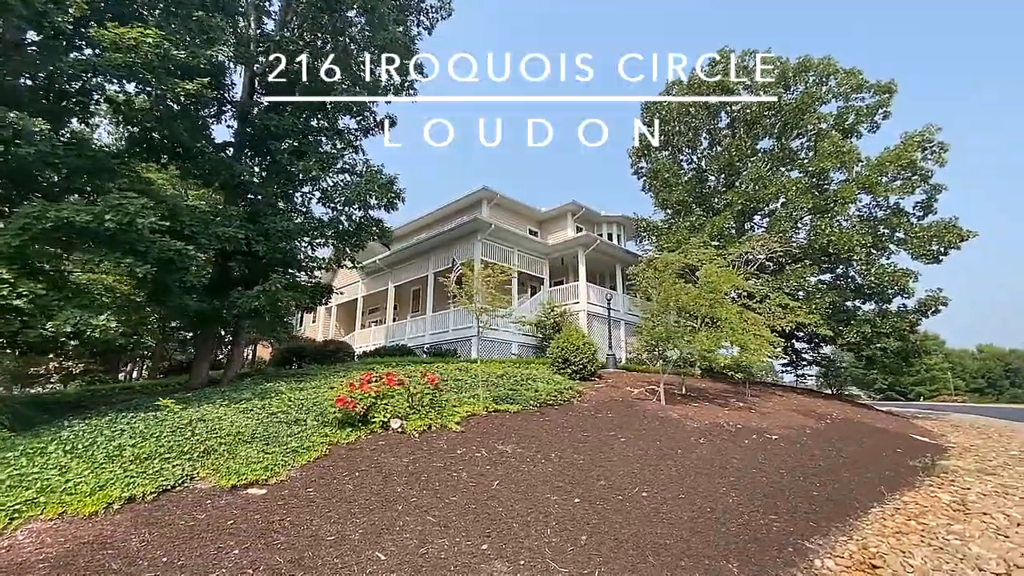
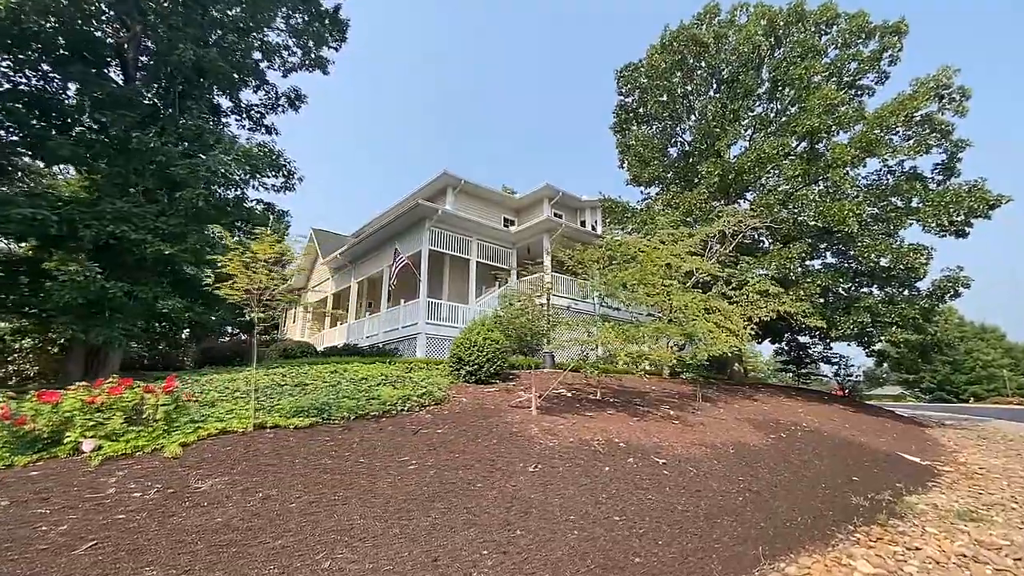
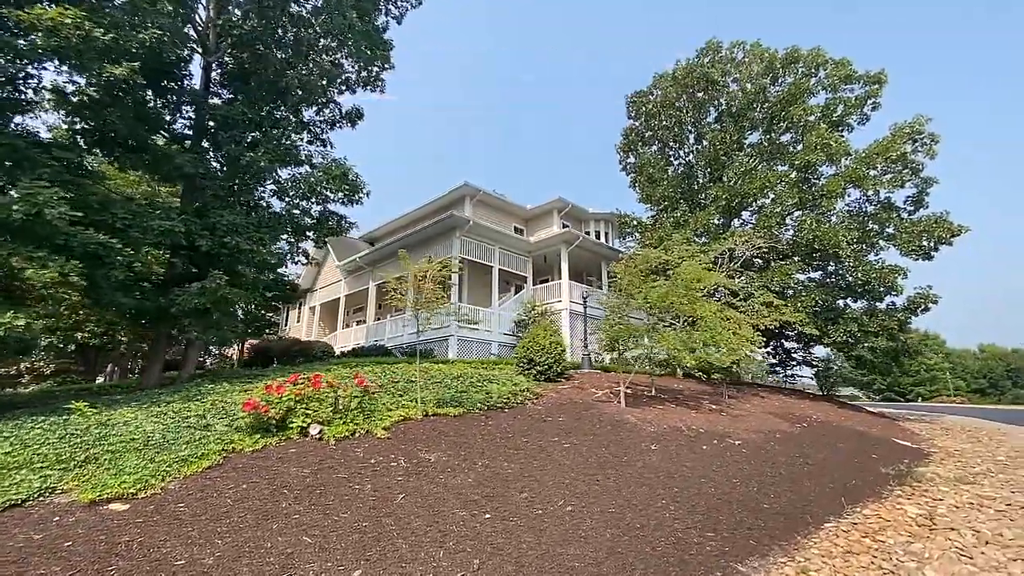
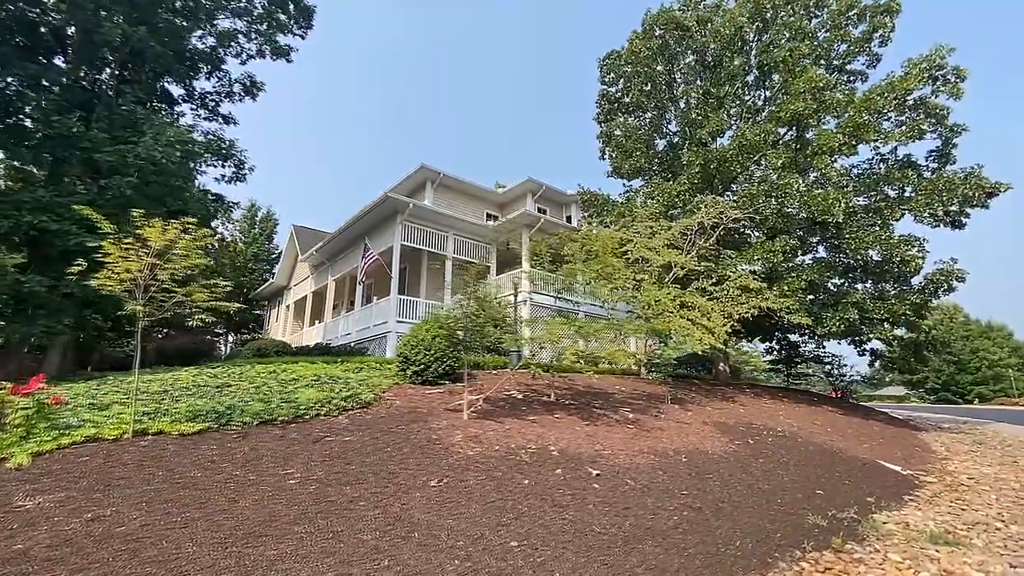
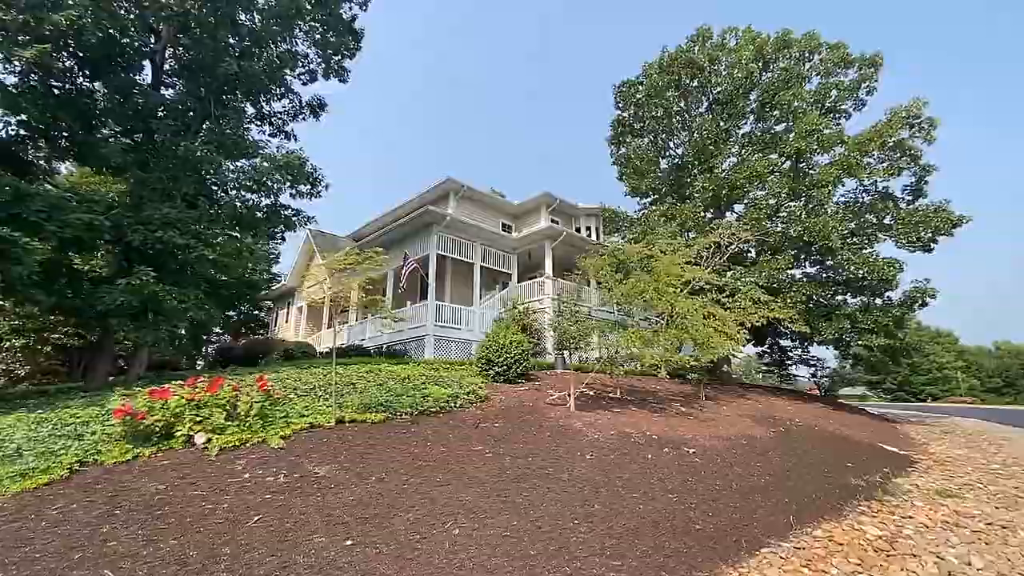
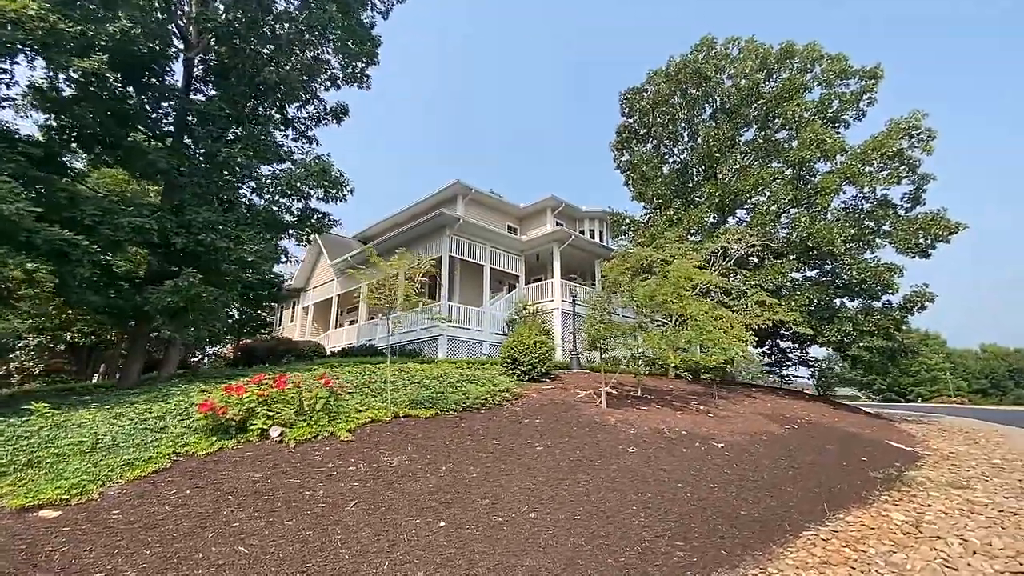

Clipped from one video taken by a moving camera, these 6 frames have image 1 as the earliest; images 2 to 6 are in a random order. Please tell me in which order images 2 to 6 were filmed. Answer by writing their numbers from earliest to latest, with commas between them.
3, 6, 5, 2, 4
